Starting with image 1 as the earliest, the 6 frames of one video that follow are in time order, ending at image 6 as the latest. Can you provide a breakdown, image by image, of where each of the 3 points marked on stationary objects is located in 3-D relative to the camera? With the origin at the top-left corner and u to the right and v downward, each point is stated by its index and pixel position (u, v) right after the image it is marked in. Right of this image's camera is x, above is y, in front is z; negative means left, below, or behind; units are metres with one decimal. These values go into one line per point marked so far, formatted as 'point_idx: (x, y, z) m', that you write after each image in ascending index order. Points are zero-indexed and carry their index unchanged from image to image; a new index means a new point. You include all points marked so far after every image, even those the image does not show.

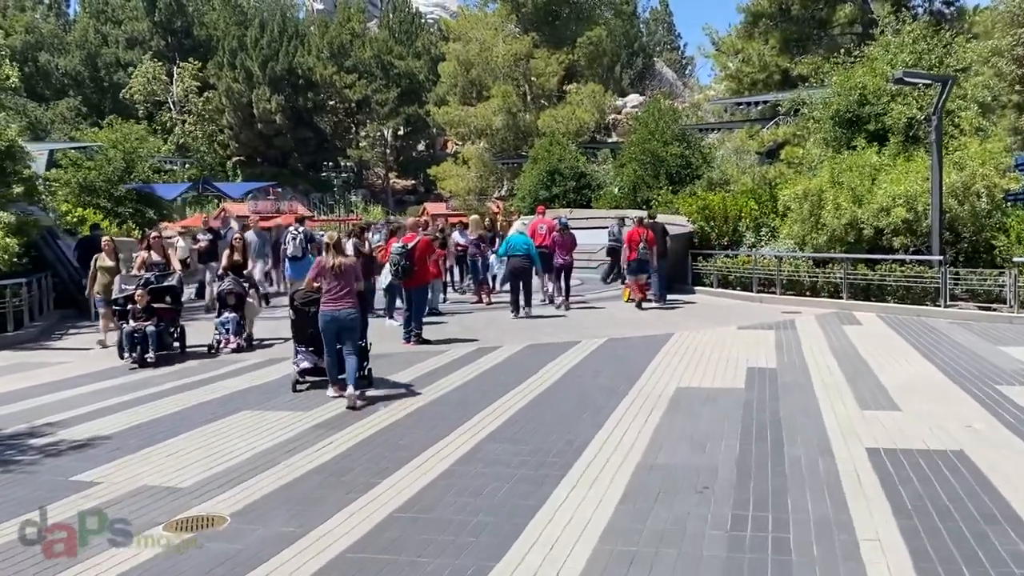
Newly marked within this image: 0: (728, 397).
0: (+2.1, -1.1, +8.7) m
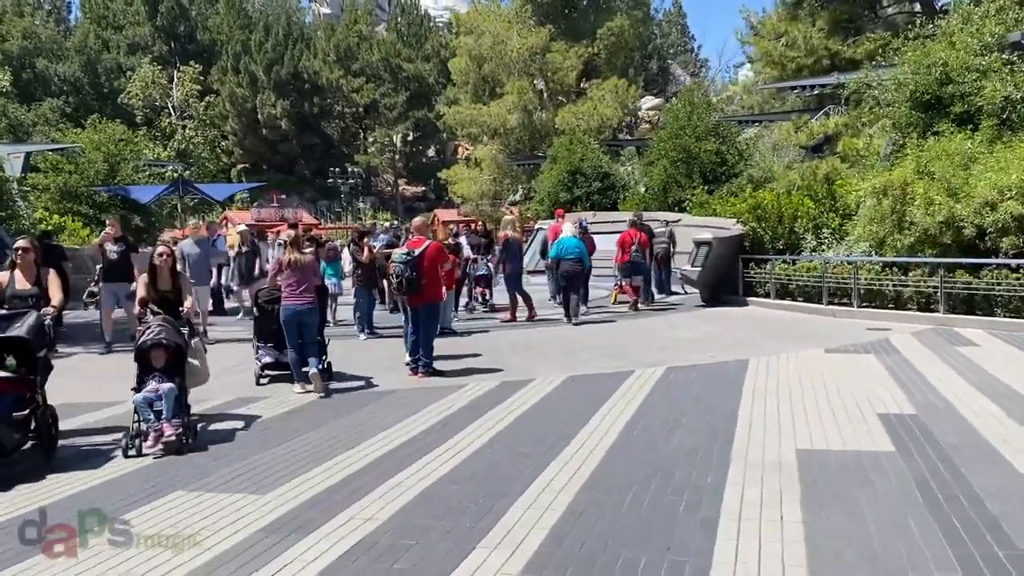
0: (+2.4, -1.2, +6.0) m
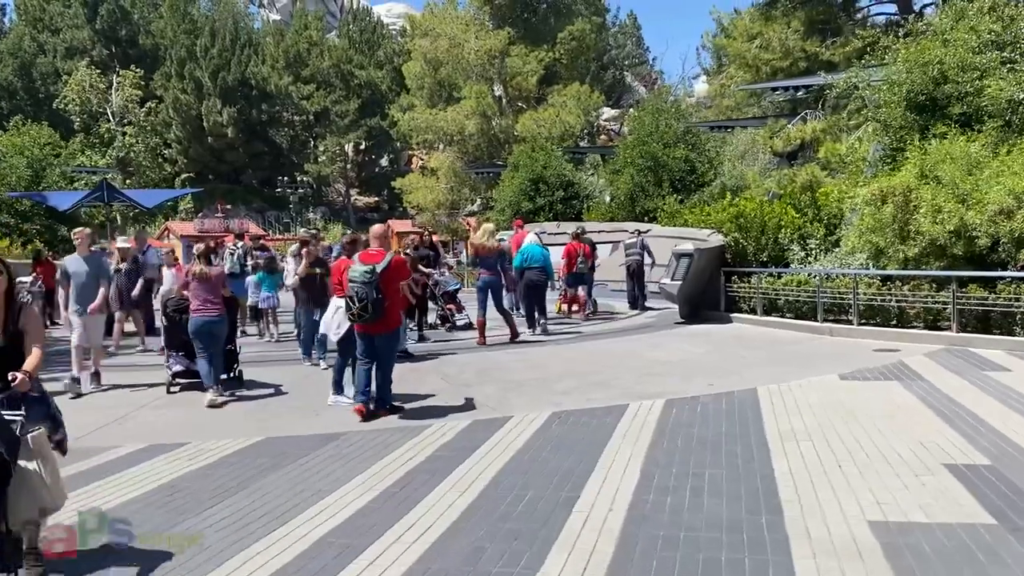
0: (+2.4, -1.3, +4.5) m
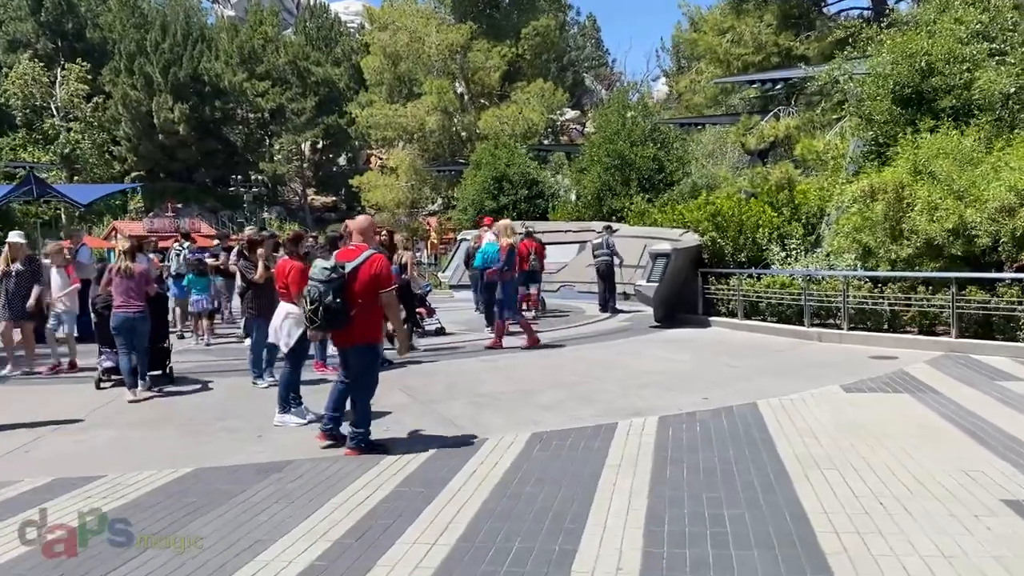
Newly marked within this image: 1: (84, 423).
0: (+2.3, -1.4, +3.6) m
1: (-3.9, -1.2, +8.2) m
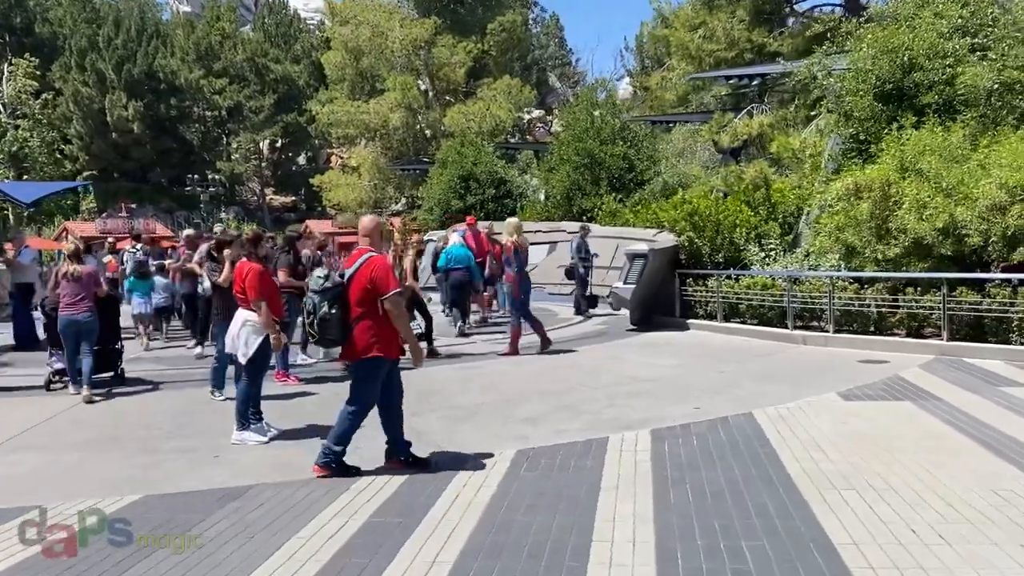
0: (+2.4, -1.4, +3.0) m
1: (-4.0, -1.3, +7.4) m
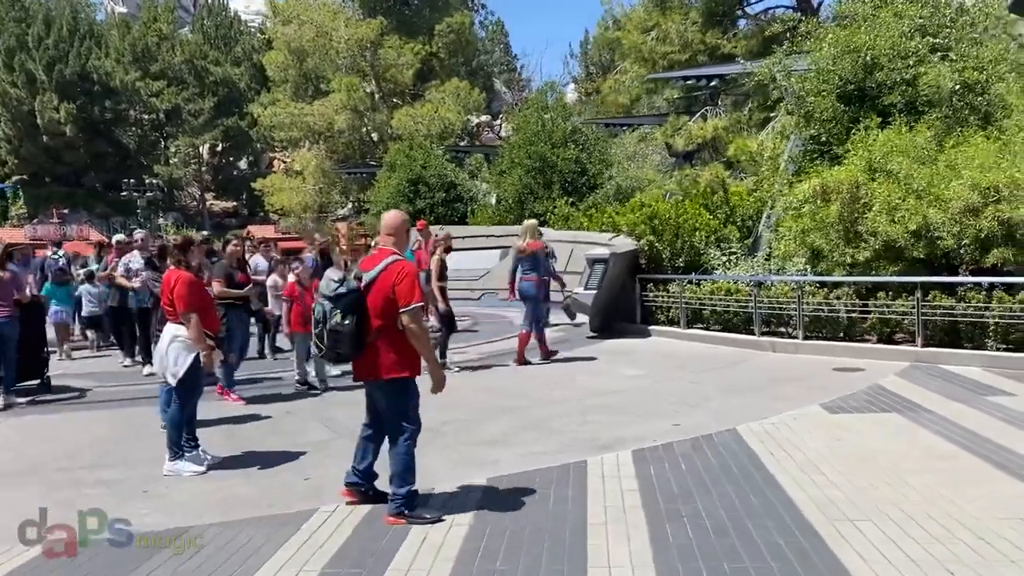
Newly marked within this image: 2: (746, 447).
0: (+2.4, -1.4, +2.5) m
1: (-4.3, -1.4, +6.5) m
2: (+1.7, -1.2, +6.9) m
